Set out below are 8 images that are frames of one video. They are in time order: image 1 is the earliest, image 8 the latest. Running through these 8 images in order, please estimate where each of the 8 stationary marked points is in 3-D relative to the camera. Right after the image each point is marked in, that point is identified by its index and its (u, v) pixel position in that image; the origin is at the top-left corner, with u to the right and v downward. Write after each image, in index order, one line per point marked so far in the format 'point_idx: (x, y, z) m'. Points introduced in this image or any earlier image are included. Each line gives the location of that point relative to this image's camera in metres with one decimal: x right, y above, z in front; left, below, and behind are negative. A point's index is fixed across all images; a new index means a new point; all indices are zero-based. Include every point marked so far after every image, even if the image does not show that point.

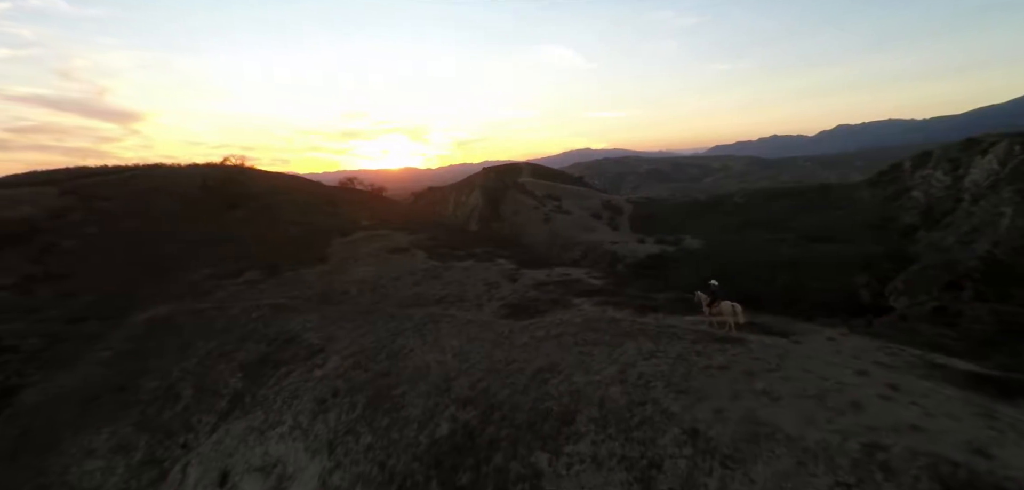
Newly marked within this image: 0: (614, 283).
0: (+4.6, -1.6, +19.5) m
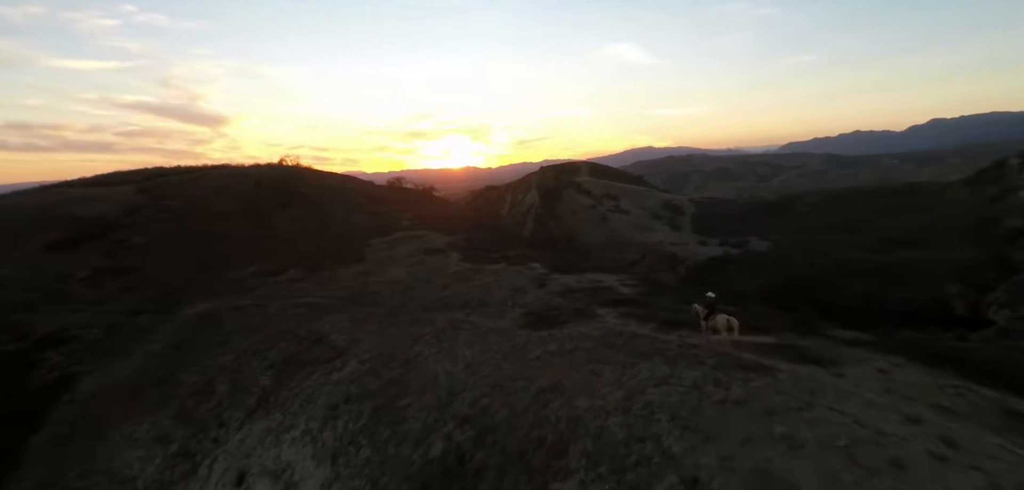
0: (+5.6, -1.9, +18.4) m
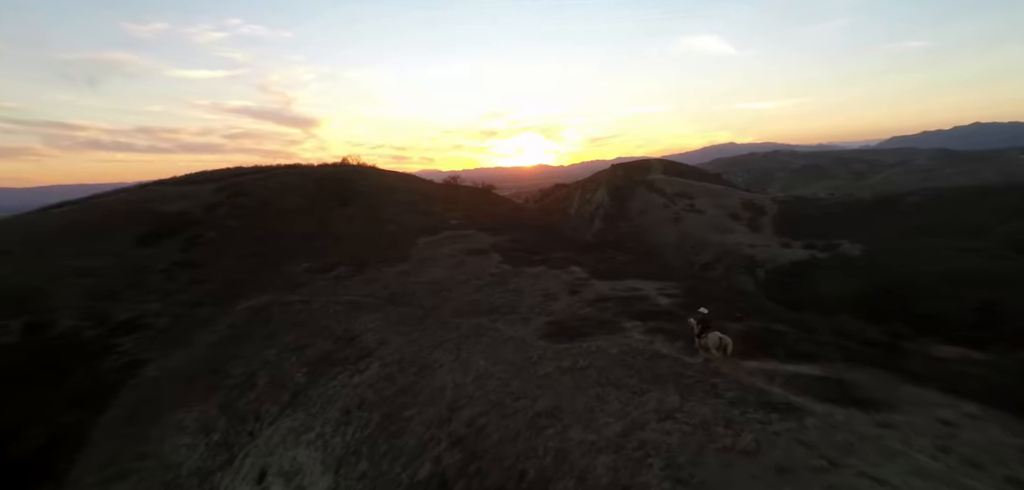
0: (+6.7, -2.2, +17.0) m
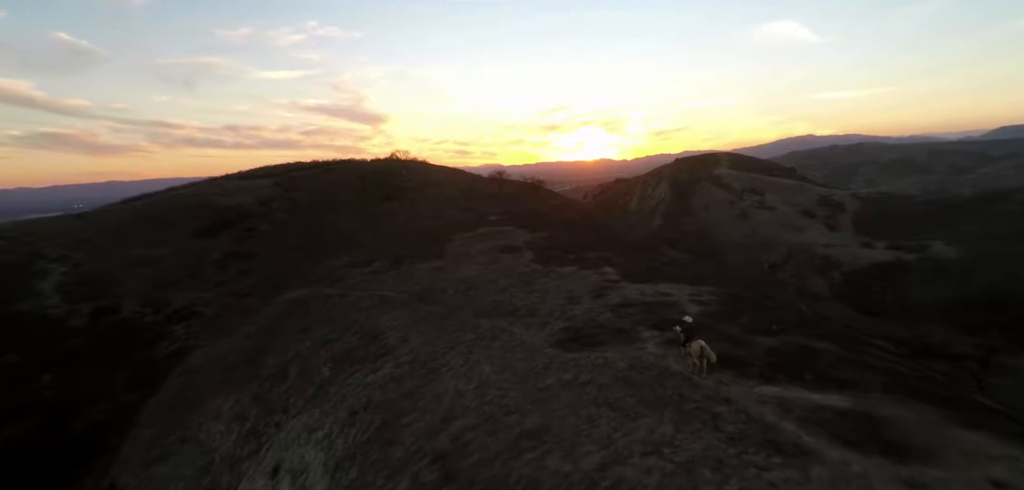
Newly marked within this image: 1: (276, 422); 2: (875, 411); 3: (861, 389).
0: (+7.4, -2.4, +15.7) m
1: (-9.3, -7.0, +17.5) m
2: (+6.3, -2.9, +7.7) m
3: (+7.1, -2.9, +8.9) m
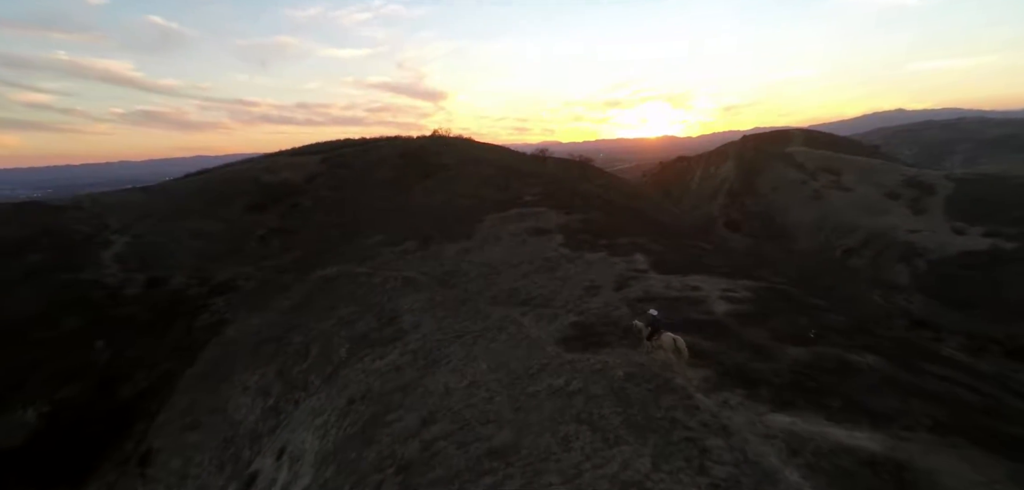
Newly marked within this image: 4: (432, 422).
0: (+7.7, -2.1, +14.2) m
1: (-8.8, -6.3, +17.9) m
2: (+5.8, -3.1, +6.4) m
3: (+6.6, -3.0, +7.5) m
4: (-1.6, -3.6, +9.0) m
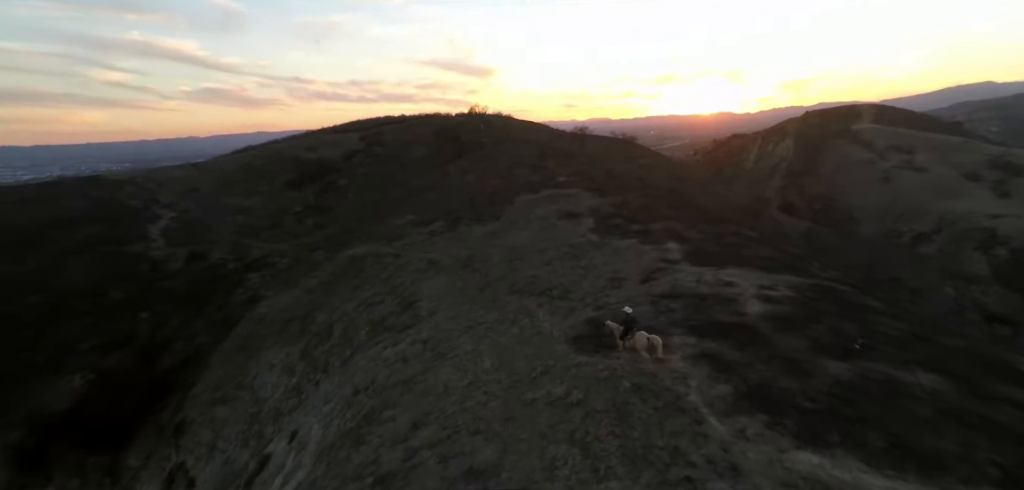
0: (+8.0, -2.0, +12.8) m
1: (-8.2, -5.5, +18.2) m
2: (+5.4, -3.2, +5.3) m
3: (+6.4, -3.2, +6.3) m
4: (-1.7, -3.5, +8.6) m
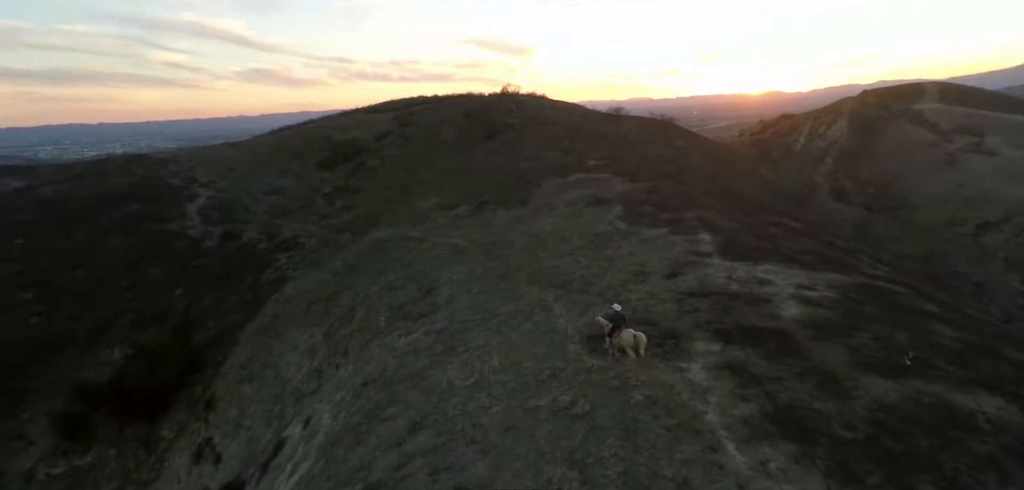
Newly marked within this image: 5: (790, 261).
0: (+8.4, -2.0, +11.7) m
1: (-7.4, -4.9, +18.4) m
2: (+5.2, -3.5, +4.4) m
3: (+6.2, -3.4, +5.3) m
4: (-1.7, -3.4, +8.2) m
5: (+11.5, -0.7, +18.4) m
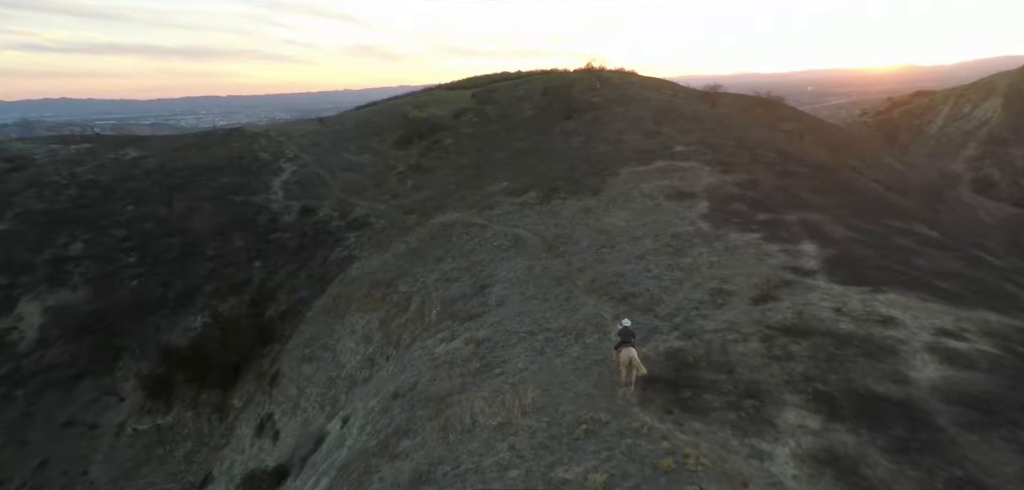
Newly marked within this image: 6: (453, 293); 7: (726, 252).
0: (+9.2, -2.8, +8.7) m
1: (-5.3, -4.4, +18.1) m
2: (+4.8, -4.5, +2.1) m
3: (+5.9, -4.4, +2.8) m
4: (-1.4, -3.8, +7.0) m
5: (+13.5, -1.5, +14.6) m
6: (-2.7, -2.1, +19.5) m
7: (+8.5, -0.2, +17.7) m
